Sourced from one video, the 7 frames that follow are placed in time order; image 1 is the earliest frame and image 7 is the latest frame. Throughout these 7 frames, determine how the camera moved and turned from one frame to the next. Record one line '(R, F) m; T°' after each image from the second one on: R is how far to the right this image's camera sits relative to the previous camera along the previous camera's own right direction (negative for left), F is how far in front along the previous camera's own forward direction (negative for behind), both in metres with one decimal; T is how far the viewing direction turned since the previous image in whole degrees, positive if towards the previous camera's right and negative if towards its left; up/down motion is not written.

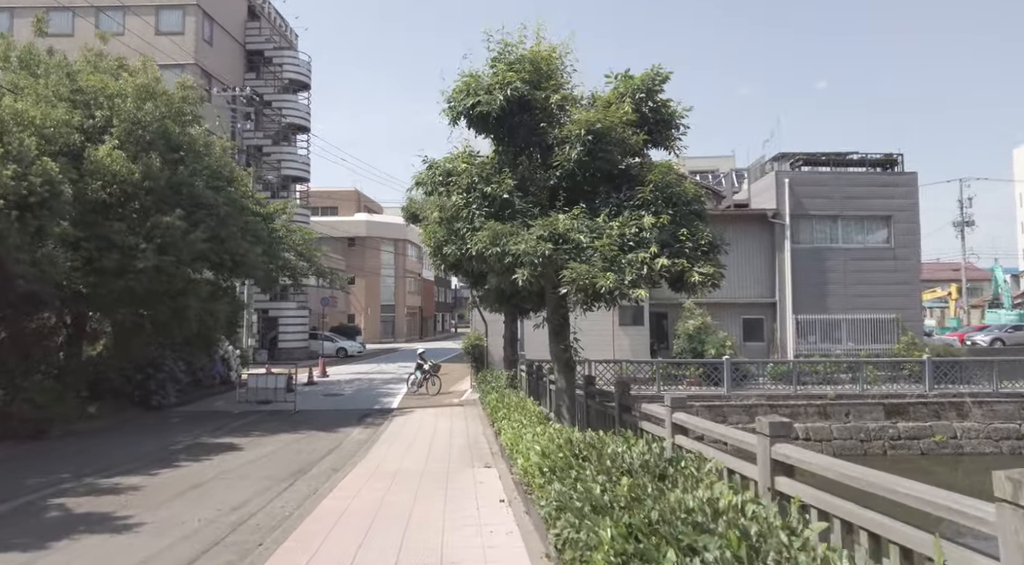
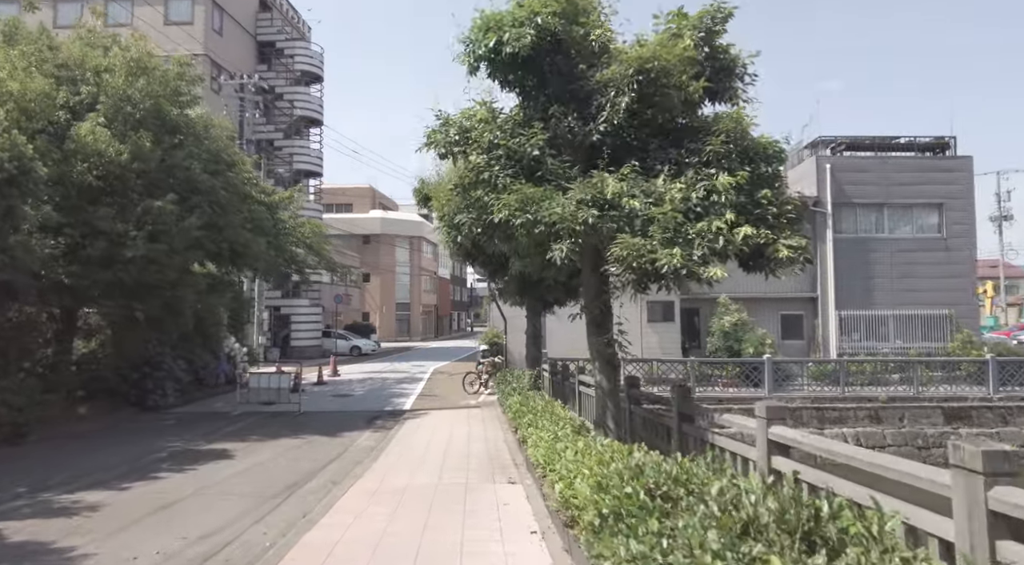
(-0.1, +1.5) m; -1°
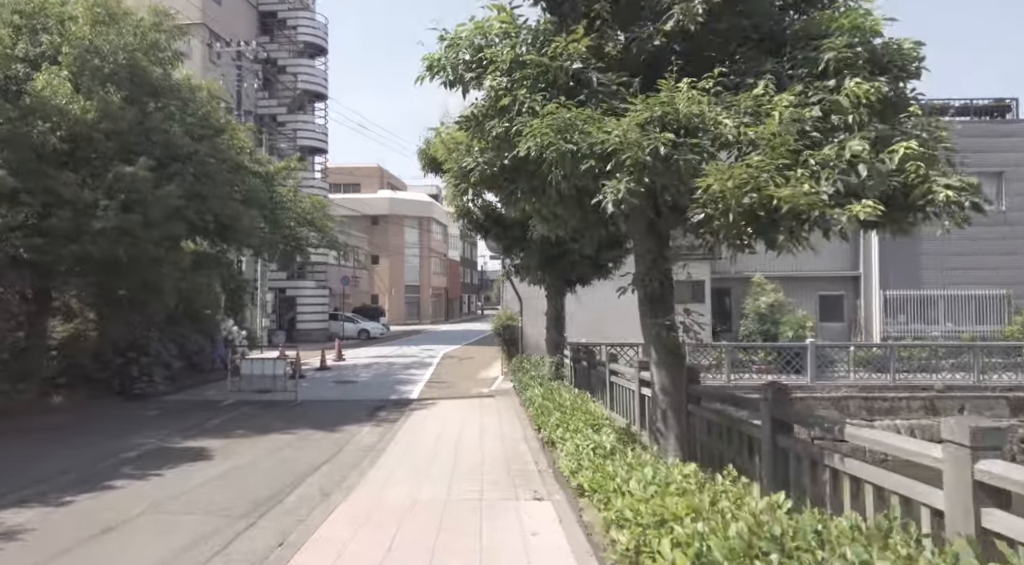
(-0.2, +1.6) m; -1°
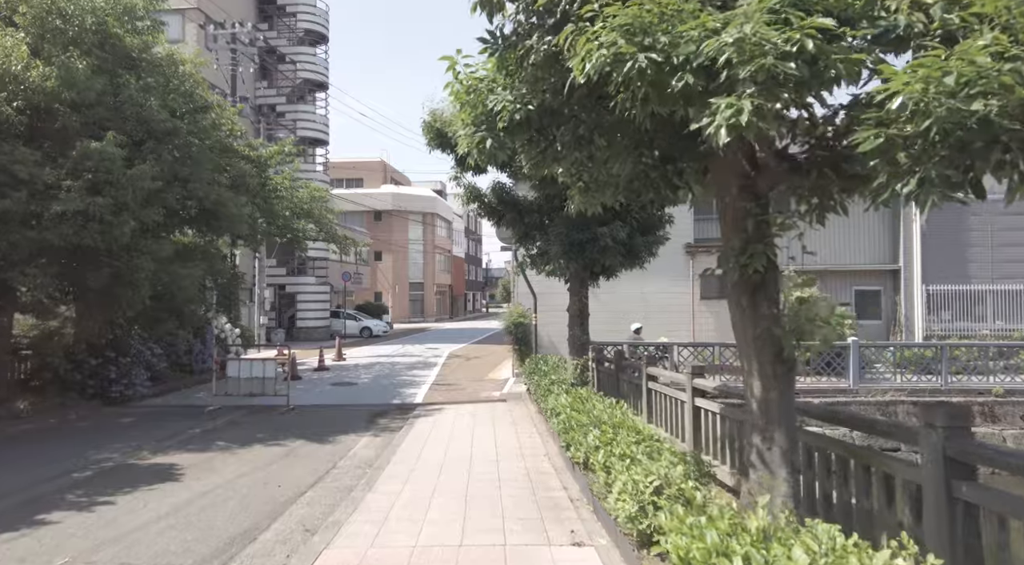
(-0.2, +1.5) m; 0°
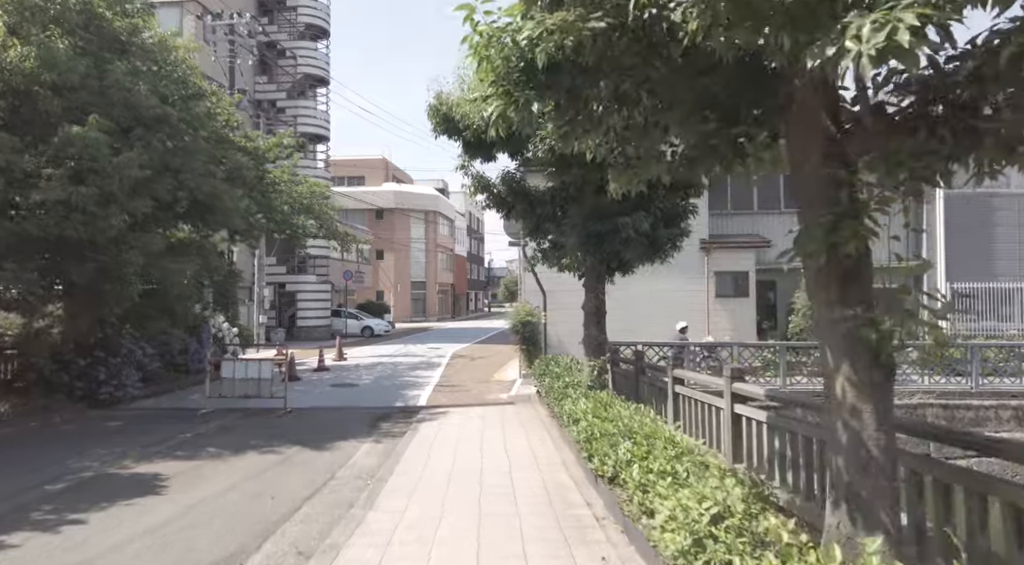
(-0.1, +0.7) m; 0°
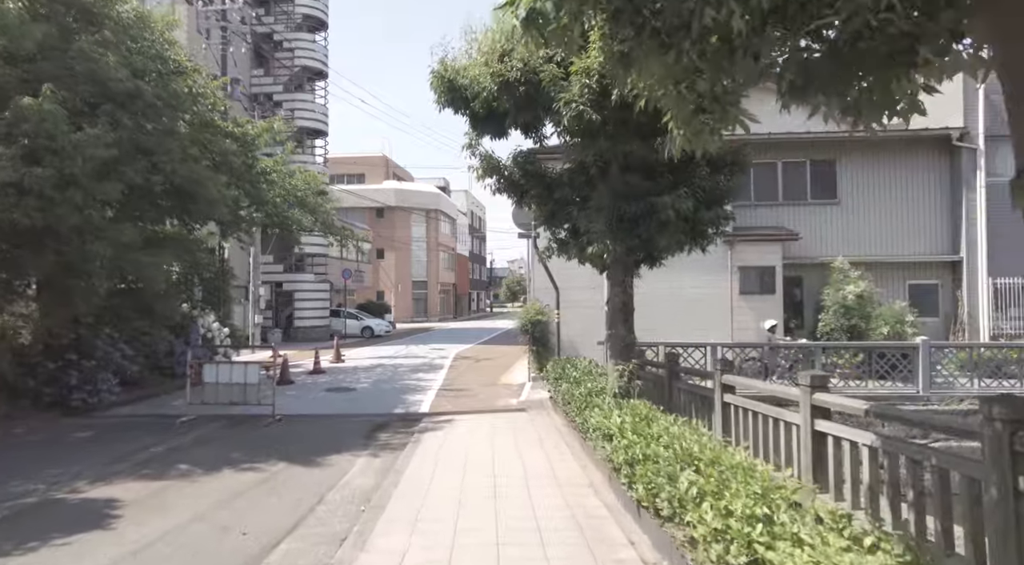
(-0.2, +1.2) m; 0°
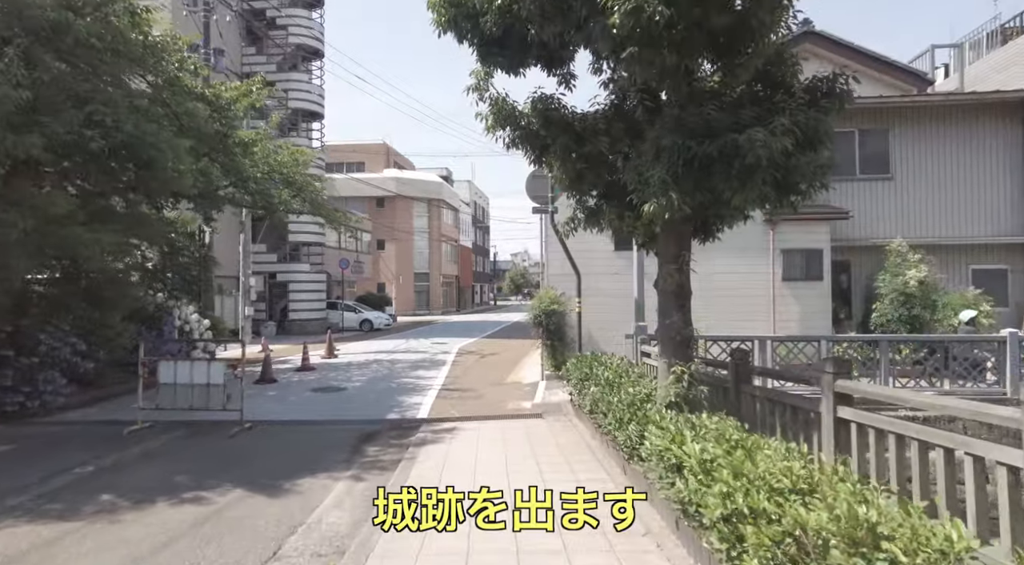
(-0.2, +2.0) m; 0°
